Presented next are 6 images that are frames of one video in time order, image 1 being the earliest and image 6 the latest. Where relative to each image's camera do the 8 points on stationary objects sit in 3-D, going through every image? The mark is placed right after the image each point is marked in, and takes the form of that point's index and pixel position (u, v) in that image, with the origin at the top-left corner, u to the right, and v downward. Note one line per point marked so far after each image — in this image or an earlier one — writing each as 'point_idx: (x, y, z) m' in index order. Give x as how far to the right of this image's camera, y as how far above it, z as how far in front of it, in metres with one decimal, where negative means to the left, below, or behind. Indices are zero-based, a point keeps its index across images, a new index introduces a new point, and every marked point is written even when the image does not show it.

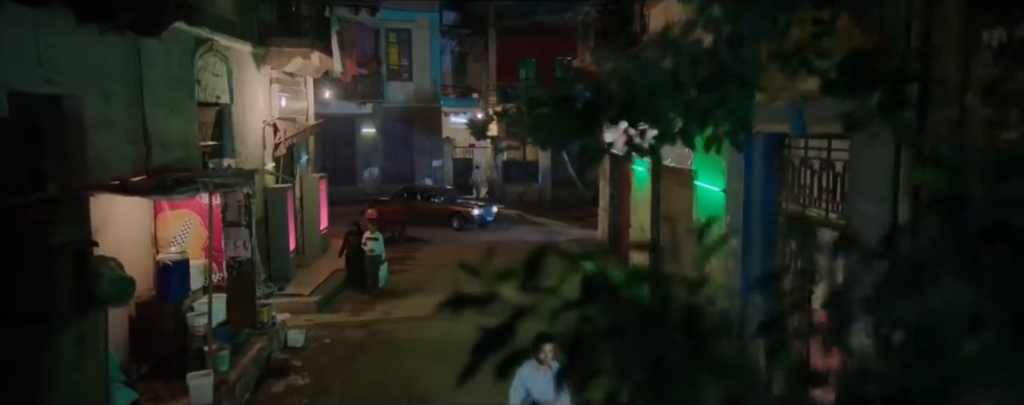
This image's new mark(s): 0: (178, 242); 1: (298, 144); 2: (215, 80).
0: (-4.1, -0.5, +10.4) m
1: (-4.8, +1.3, +19.1) m
2: (-4.5, +1.8, +12.7) m
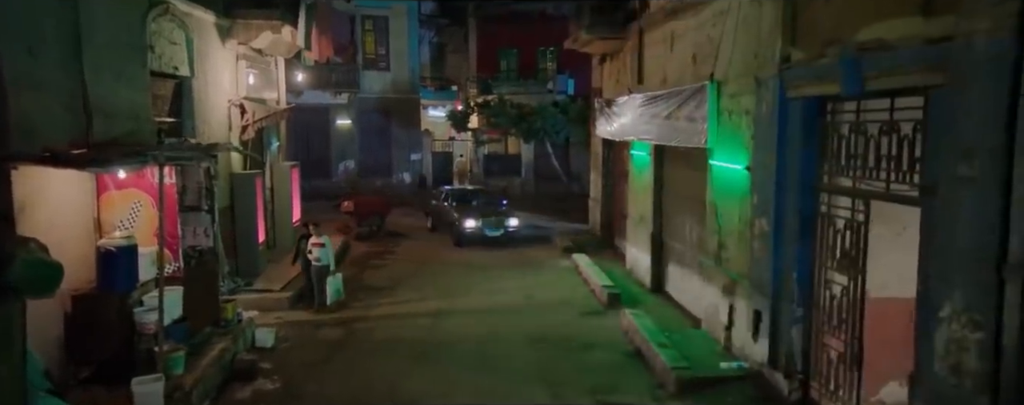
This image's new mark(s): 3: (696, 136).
0: (-4.1, -0.3, +9.0) m
1: (-5.1, +1.5, +17.7) m
2: (-4.5, +2.0, +11.3) m
3: (+2.5, +0.9, +11.3) m
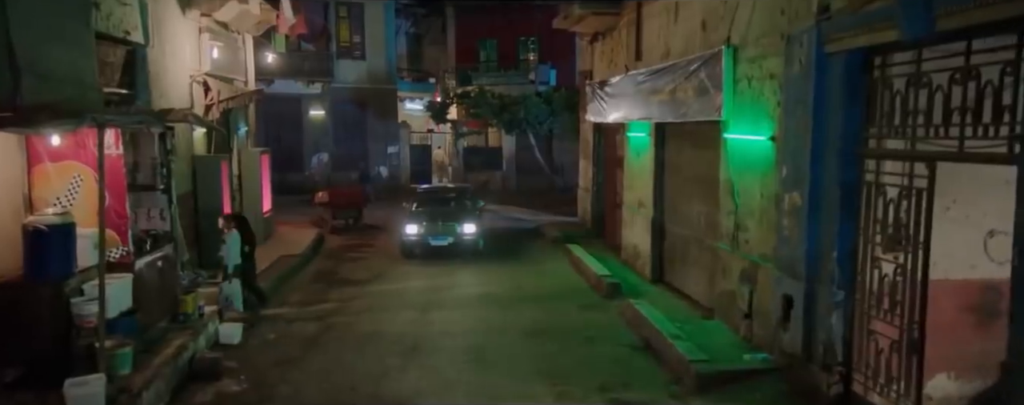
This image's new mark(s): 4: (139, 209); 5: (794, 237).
0: (-4.1, 0.0, +7.8) m
1: (-5.4, +1.8, +16.5) m
2: (-4.6, +2.3, +10.1) m
3: (+2.4, +1.1, +10.3) m
4: (-4.2, -0.1, +9.5) m
5: (+2.7, -0.3, +8.0) m
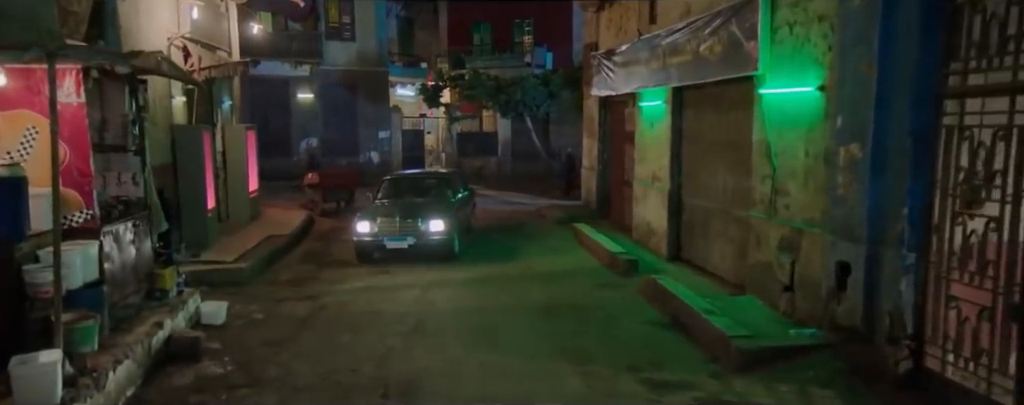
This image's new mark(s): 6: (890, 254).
0: (-4.0, +0.4, +6.7) m
1: (-5.3, +2.2, +15.4) m
2: (-4.5, +2.7, +9.1) m
3: (+2.5, +1.5, +9.3) m
4: (-4.0, +0.3, +8.4) m
5: (+2.8, +0.1, +7.1) m
6: (+2.9, -0.4, +6.6) m
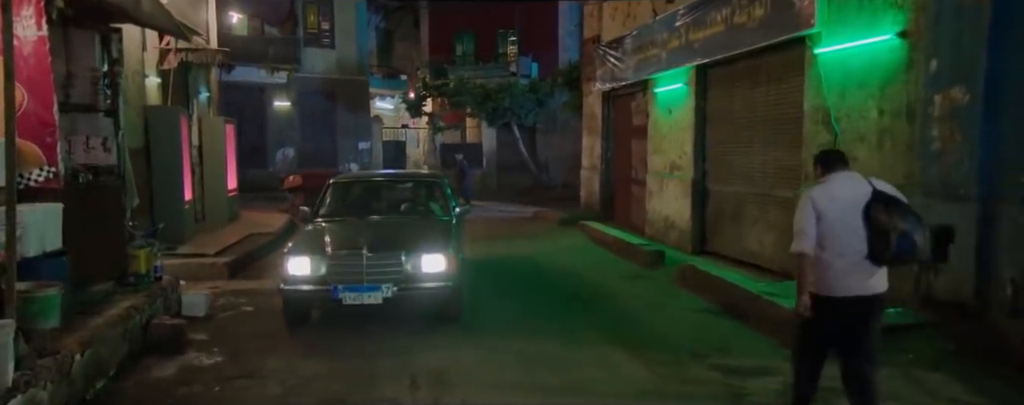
0: (-3.6, +0.7, +5.5) m
1: (-5.3, +2.2, +14.2) m
2: (-4.2, +2.9, +7.9) m
3: (+2.8, +1.8, +8.4) m
4: (-3.7, +0.6, +7.2) m
5: (+3.2, +0.4, +6.1) m
6: (+3.3, -0.1, +5.6) m
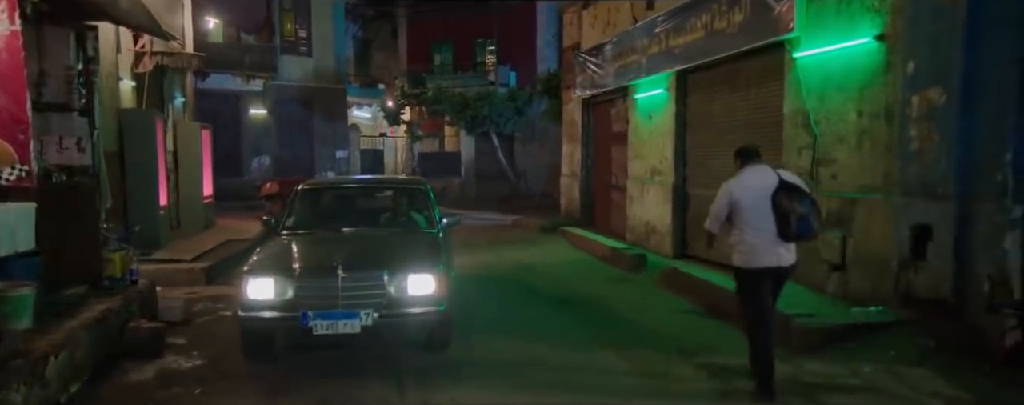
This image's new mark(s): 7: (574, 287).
0: (-3.7, +0.7, +5.4) m
1: (-5.6, +2.1, +14.0) m
2: (-4.4, +2.9, +7.8) m
3: (+2.6, +1.8, +8.4) m
4: (-3.9, +0.6, +7.1) m
5: (+3.1, +0.4, +6.1) m
6: (+3.2, 0.0, +5.6) m
7: (+0.7, -1.0, +9.6) m
